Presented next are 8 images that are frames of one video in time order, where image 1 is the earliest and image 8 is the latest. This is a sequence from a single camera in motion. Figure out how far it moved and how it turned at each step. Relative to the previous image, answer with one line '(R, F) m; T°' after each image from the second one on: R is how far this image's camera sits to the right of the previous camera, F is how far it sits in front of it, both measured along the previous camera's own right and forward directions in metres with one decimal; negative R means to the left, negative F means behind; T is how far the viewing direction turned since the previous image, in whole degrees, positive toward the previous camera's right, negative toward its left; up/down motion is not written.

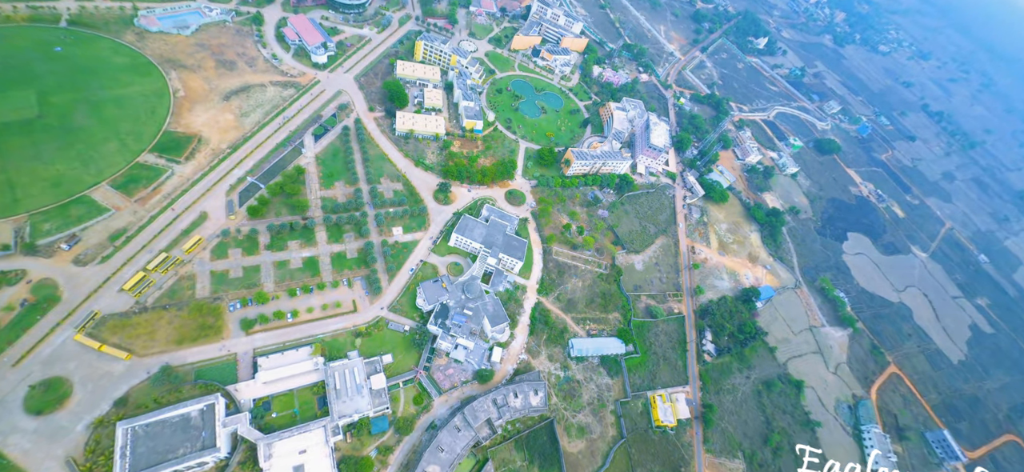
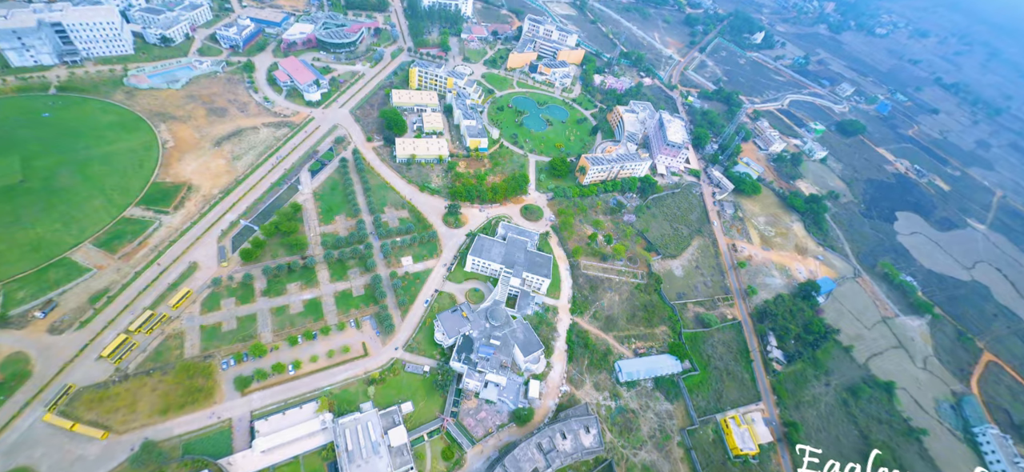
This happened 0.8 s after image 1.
(-1.4, +8.0) m; -2°
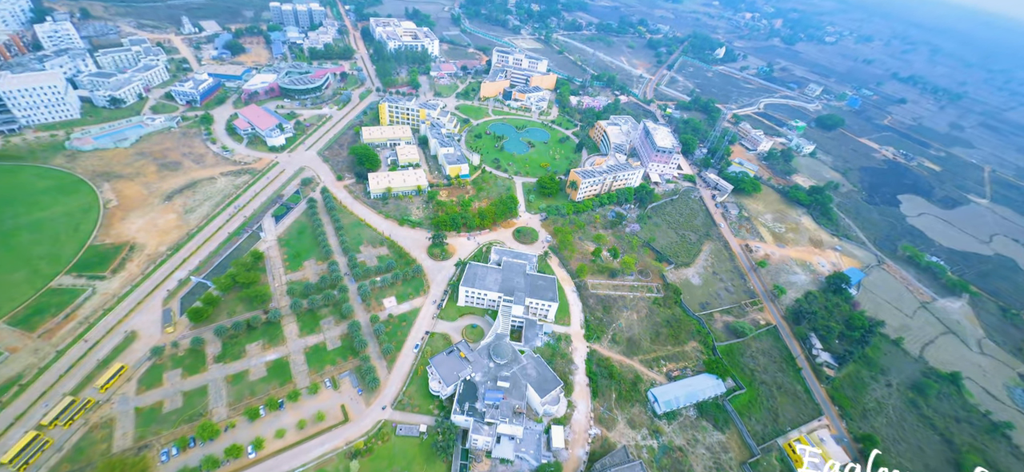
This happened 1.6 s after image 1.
(-0.7, +8.2) m; +2°
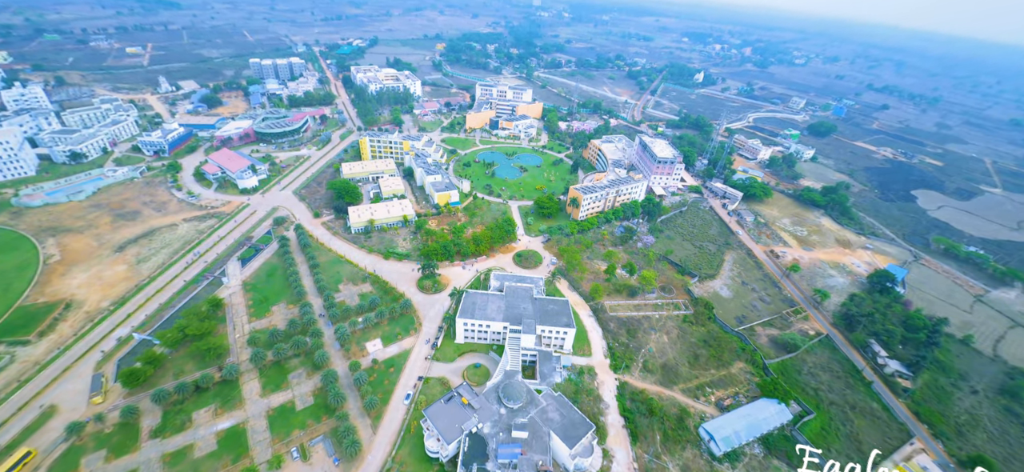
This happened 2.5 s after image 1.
(-0.6, +8.3) m; +1°
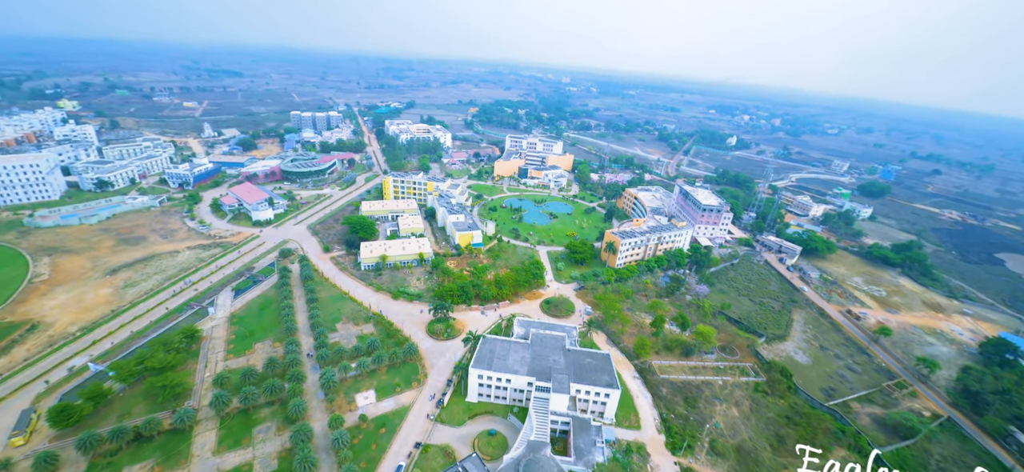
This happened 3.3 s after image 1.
(-0.6, +8.2) m; -4°
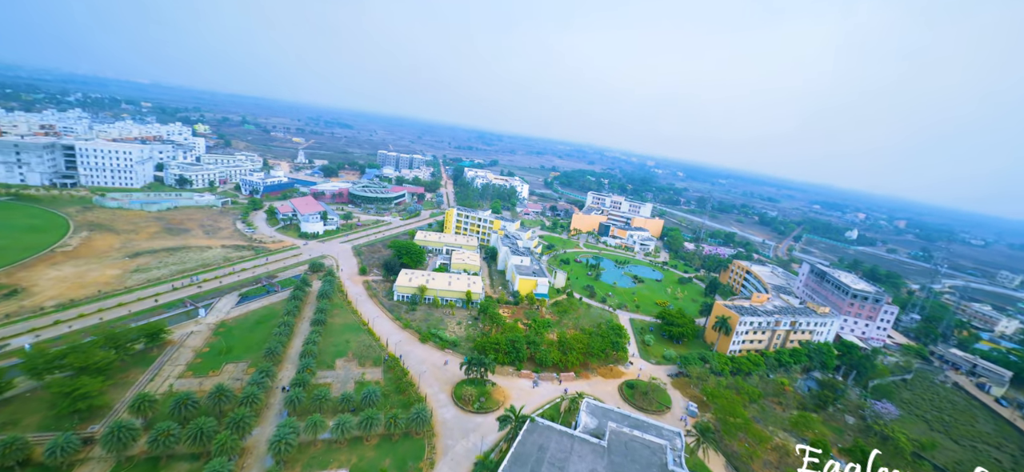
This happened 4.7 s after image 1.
(-1.0, +14.1) m; -11°
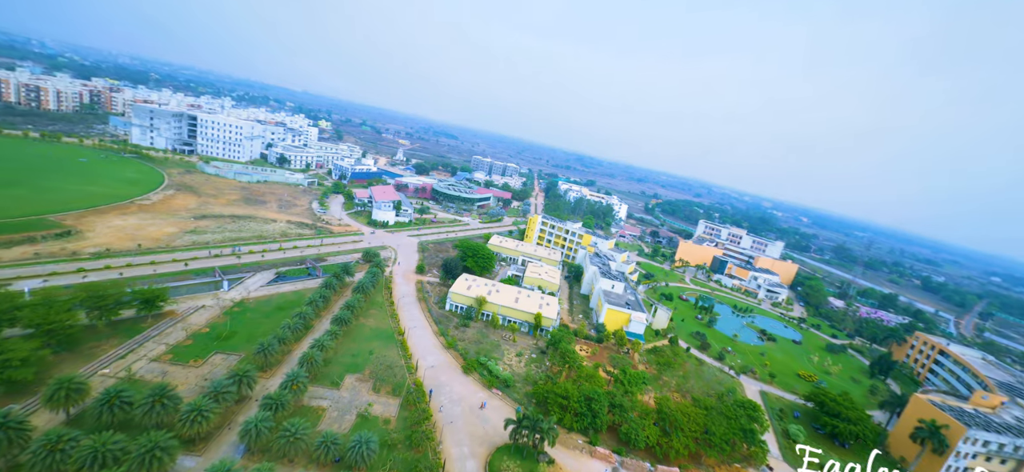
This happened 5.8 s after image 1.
(-0.4, +11.4) m; -13°
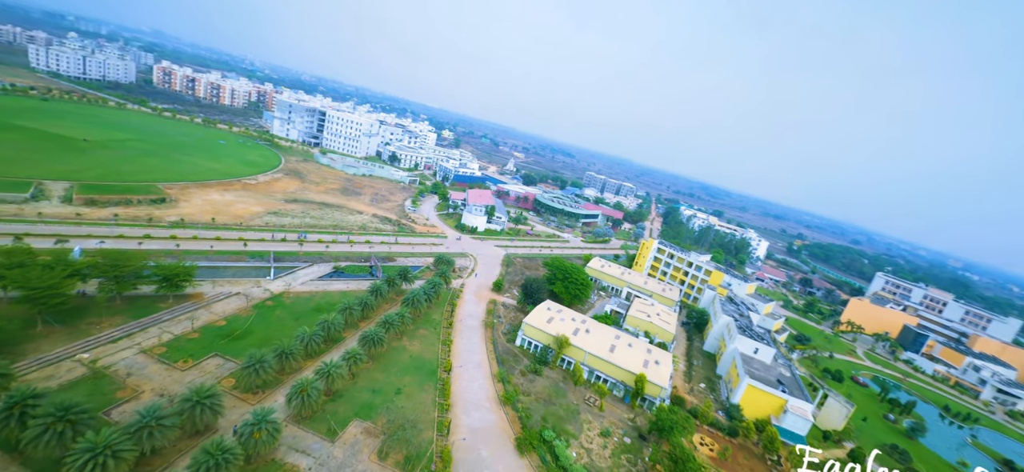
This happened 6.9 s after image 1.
(+0.3, +9.6) m; -16°
